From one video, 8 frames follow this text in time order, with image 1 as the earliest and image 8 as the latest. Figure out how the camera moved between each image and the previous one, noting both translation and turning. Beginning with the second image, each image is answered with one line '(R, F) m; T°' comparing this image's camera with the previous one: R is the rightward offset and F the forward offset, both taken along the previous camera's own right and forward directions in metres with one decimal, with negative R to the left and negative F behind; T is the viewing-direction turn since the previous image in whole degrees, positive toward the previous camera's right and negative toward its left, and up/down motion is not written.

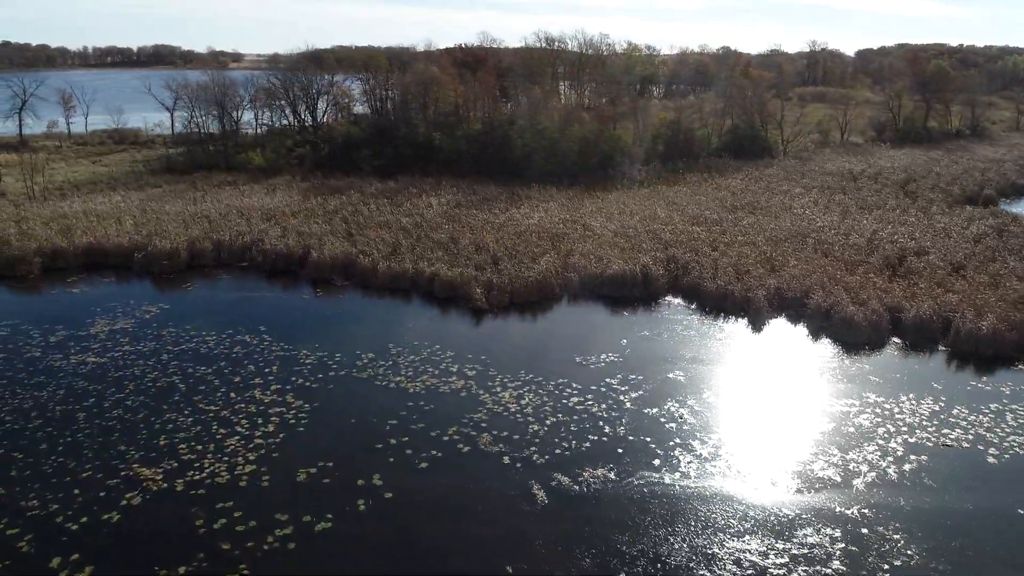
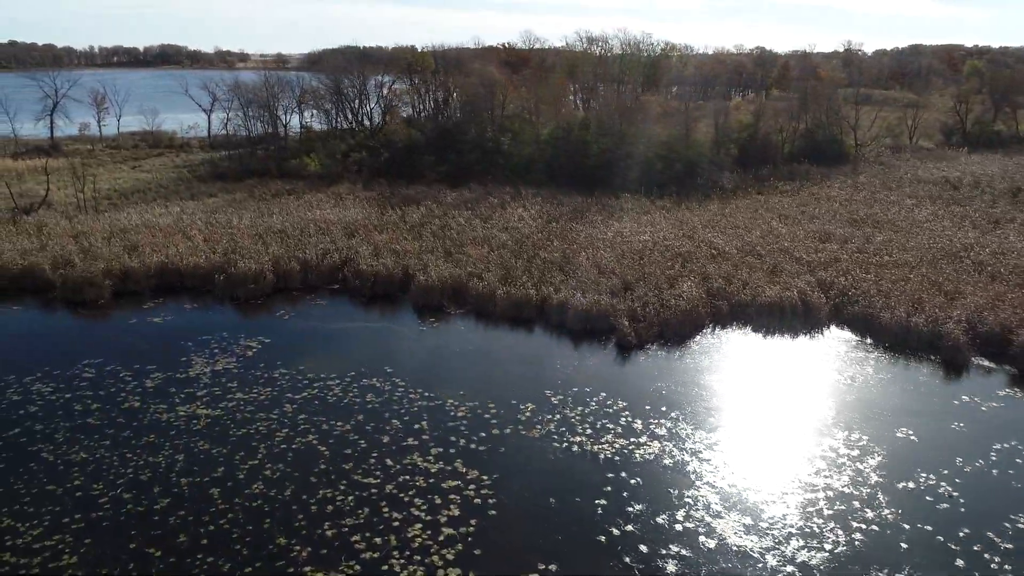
(-3.4, +2.4) m; 0°
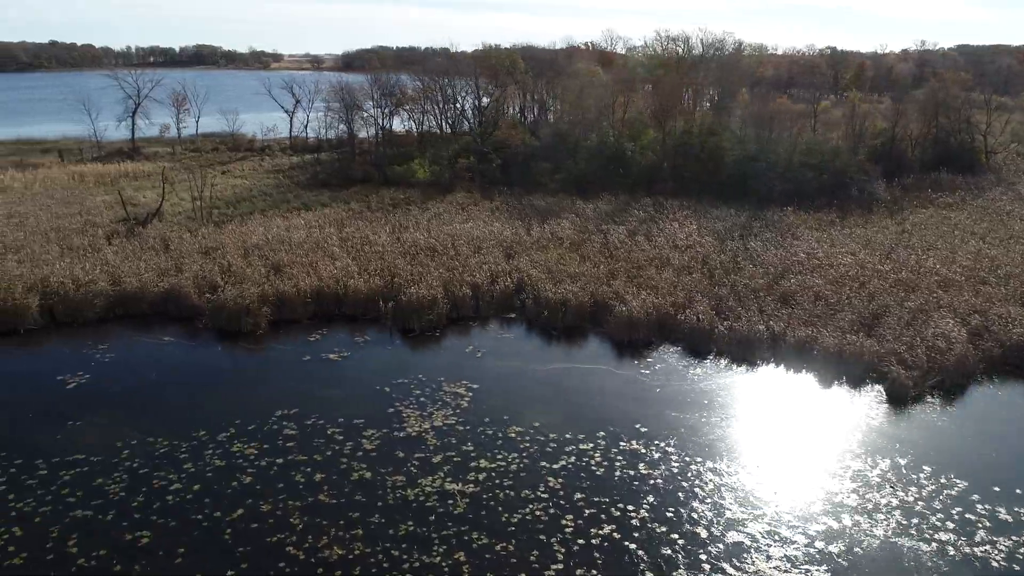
(-4.3, +2.3) m; -2°
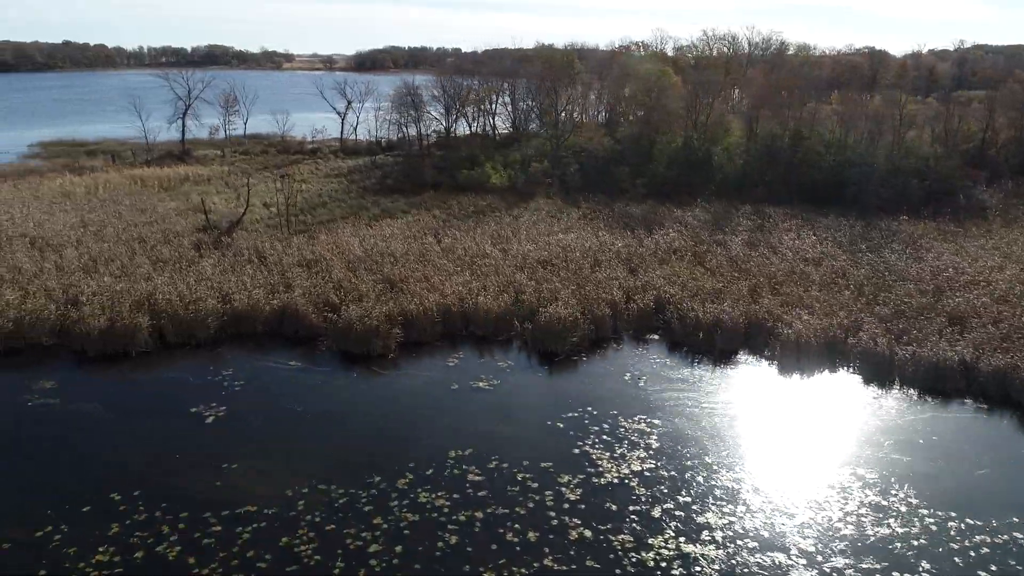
(-3.1, +1.3) m; 0°
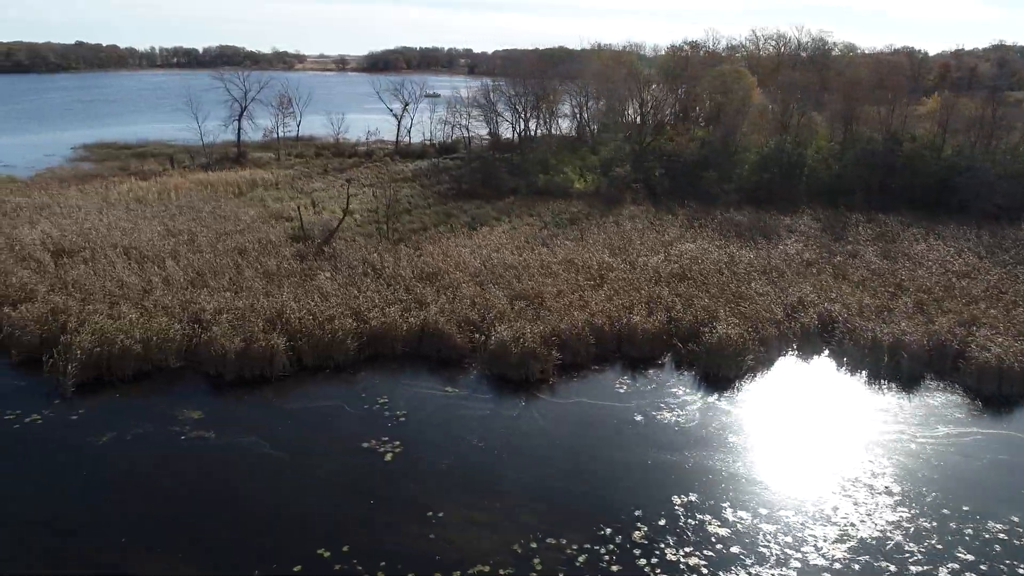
(-3.2, +1.2) m; 0°
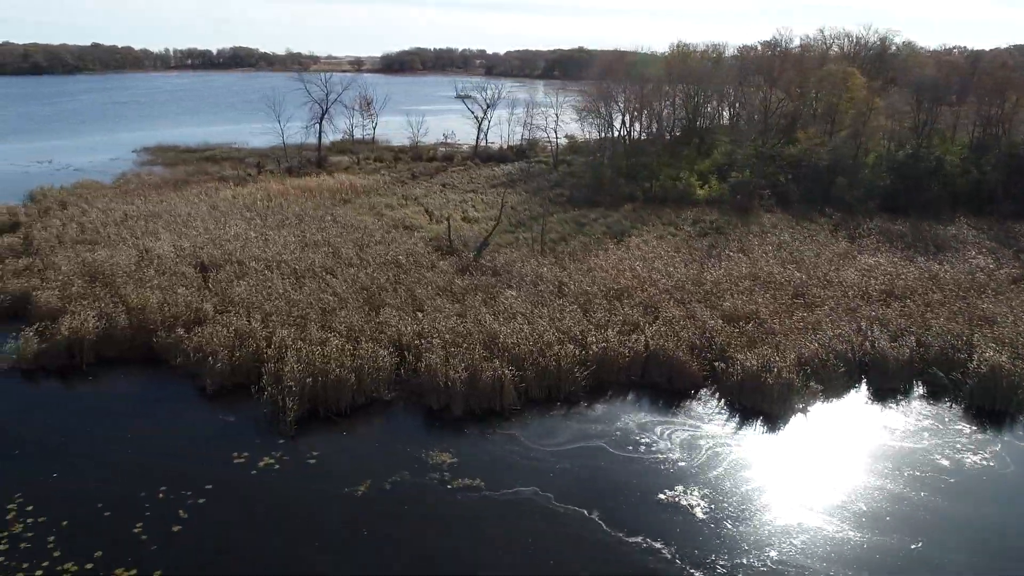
(-4.4, +1.4) m; 0°
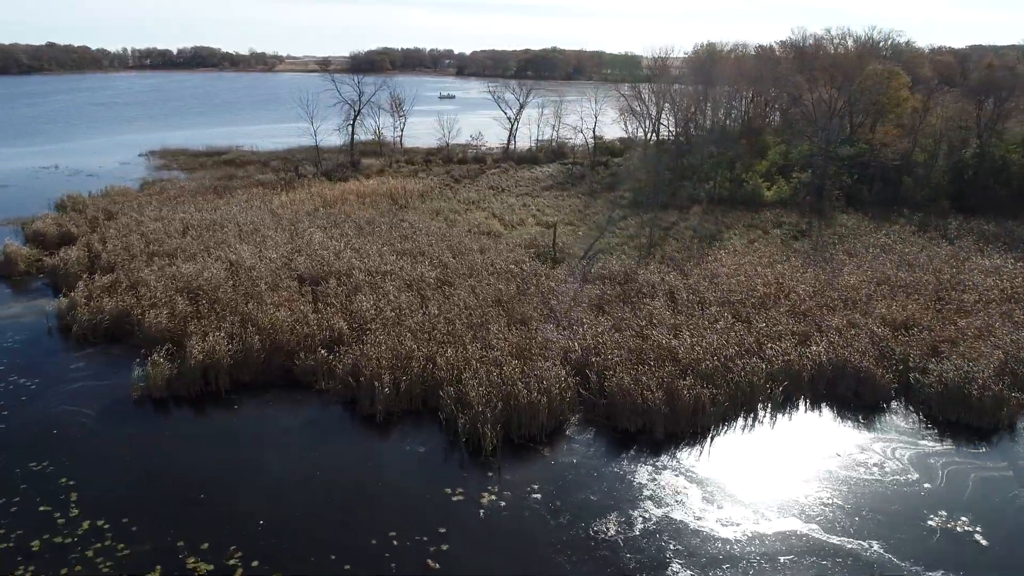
(-3.8, +0.9) m; +3°
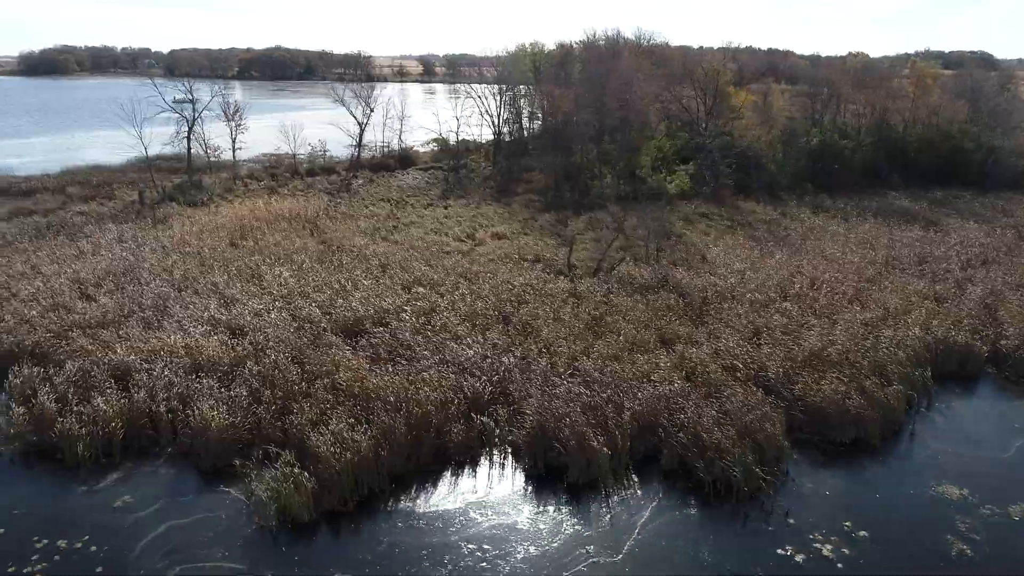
(-6.7, +2.9) m; +21°
